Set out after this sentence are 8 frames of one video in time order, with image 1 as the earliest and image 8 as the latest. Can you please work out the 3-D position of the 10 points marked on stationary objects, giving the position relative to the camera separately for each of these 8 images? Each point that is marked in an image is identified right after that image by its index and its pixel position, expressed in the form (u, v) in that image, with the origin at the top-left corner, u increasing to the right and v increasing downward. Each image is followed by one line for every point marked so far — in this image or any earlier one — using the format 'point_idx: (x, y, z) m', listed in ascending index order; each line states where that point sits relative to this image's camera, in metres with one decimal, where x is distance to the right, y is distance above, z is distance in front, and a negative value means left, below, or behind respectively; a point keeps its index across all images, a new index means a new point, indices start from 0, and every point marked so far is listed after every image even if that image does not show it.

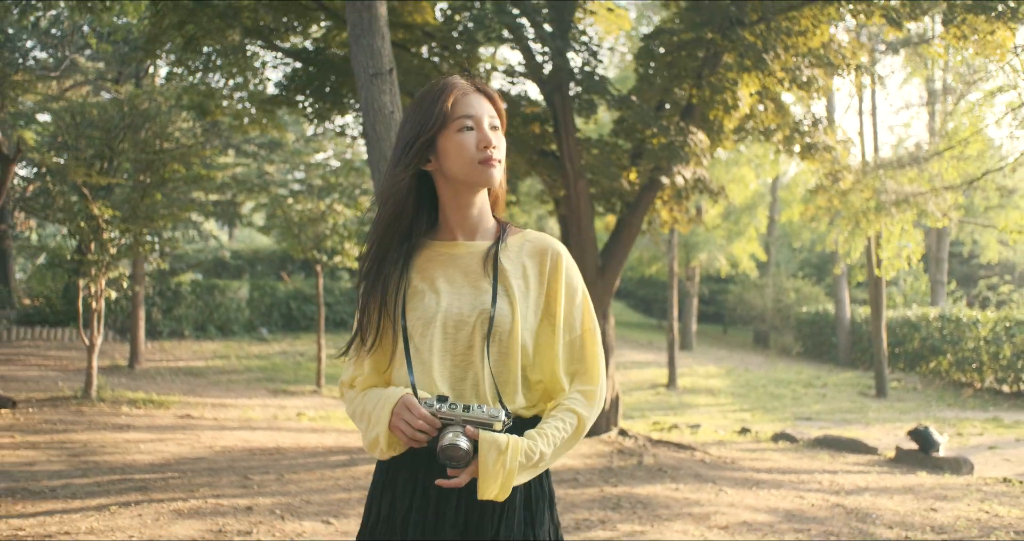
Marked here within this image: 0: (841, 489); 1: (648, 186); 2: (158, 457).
0: (+2.9, -1.9, +7.7) m
1: (+1.3, +0.8, +8.4) m
2: (-3.2, -1.7, +7.8) m
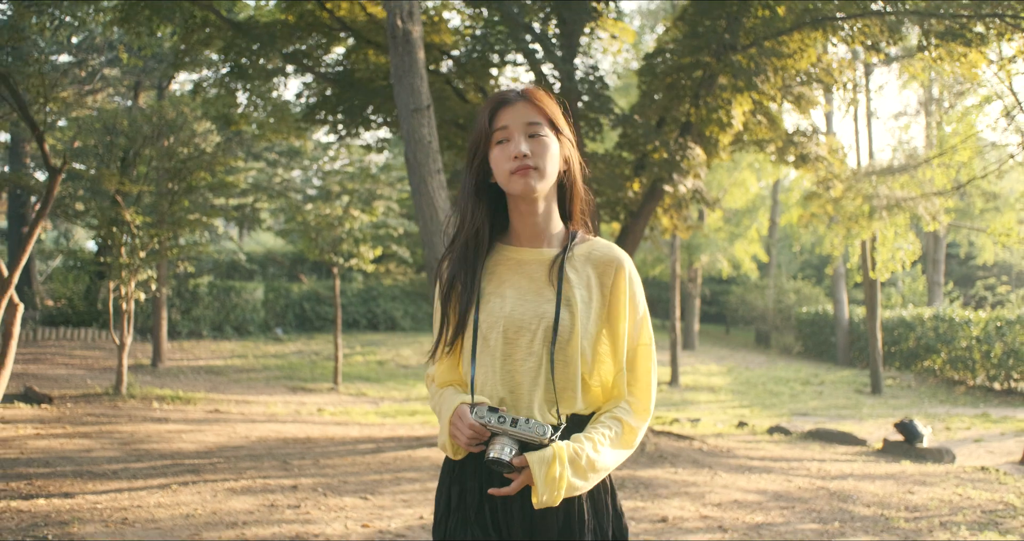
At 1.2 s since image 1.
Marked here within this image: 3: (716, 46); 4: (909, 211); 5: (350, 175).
0: (+3.0, -2.0, +8.4) m
1: (+1.4, +0.8, +9.1) m
2: (-3.0, -1.7, +8.5) m
3: (+1.9, +2.1, +8.2) m
4: (+6.4, +1.0, +13.9) m
5: (-3.0, +1.8, +16.1) m
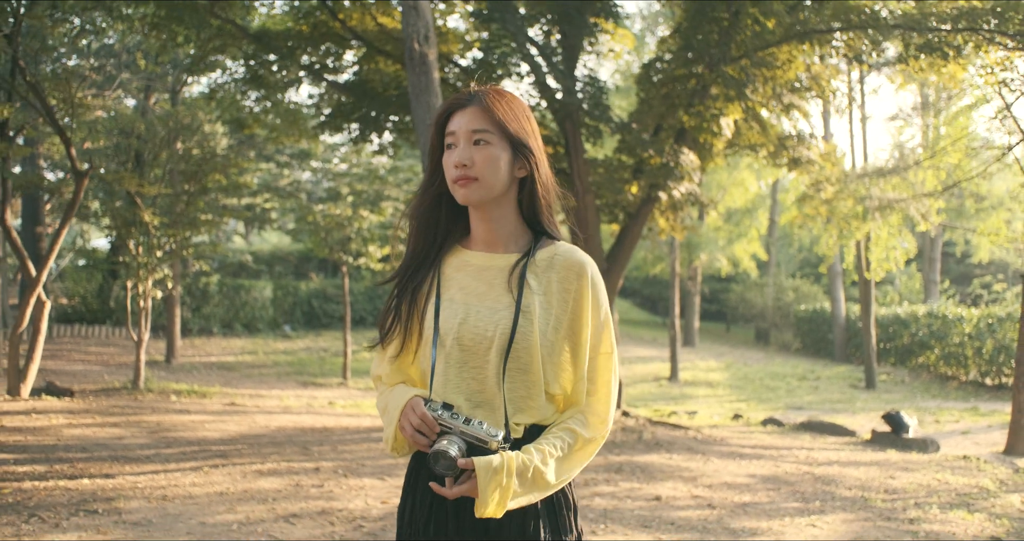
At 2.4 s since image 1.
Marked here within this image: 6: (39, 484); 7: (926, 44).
0: (+3.1, -1.9, +8.9) m
1: (+1.5, +0.8, +9.6) m
2: (-3.0, -1.7, +9.0) m
3: (+2.0, +2.1, +8.7) m
4: (+6.5, +1.0, +14.4) m
5: (-2.9, +1.8, +16.7) m
6: (-3.4, -1.5, +6.3) m
7: (+4.0, +2.2, +8.4) m
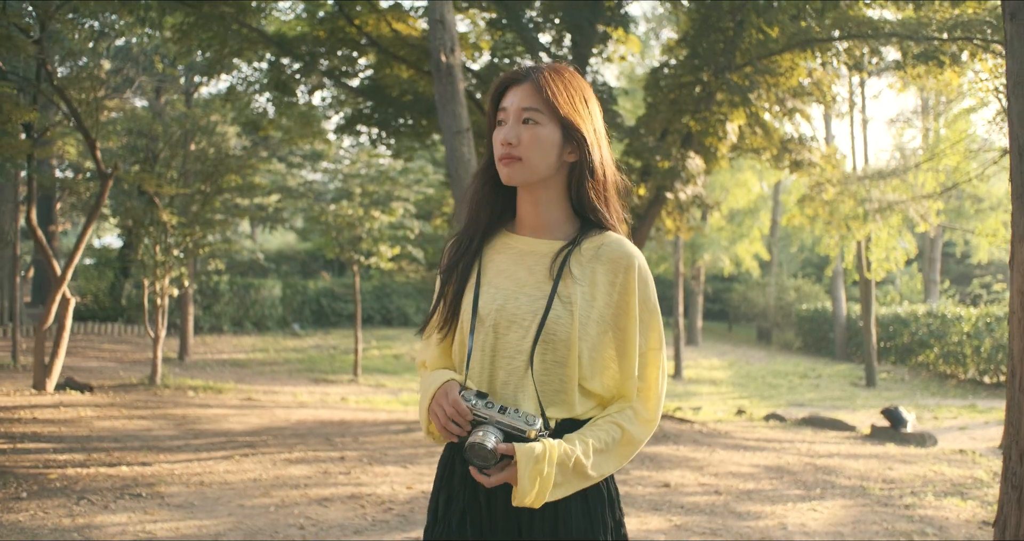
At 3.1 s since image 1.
0: (+3.2, -1.9, +9.2) m
1: (+1.6, +0.8, +10.0) m
2: (-2.8, -1.7, +9.4) m
3: (+2.1, +2.1, +9.1) m
4: (+6.6, +1.0, +14.7) m
5: (-2.8, +1.8, +17.0) m
6: (-3.3, -1.5, +6.6) m
7: (+4.2, +2.2, +8.8) m
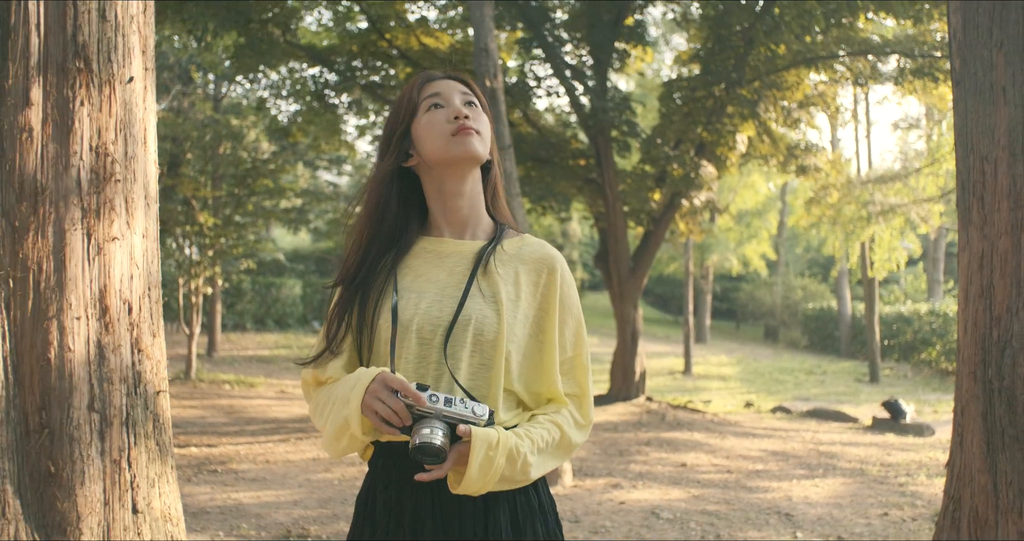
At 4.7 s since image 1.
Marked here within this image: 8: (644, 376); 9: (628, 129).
0: (+3.5, -1.9, +9.9) m
1: (+1.9, +0.8, +10.7) m
2: (-2.6, -1.7, +10.1) m
3: (+2.4, +2.1, +9.8) m
4: (+6.9, +1.0, +15.4) m
5: (-2.4, +1.8, +17.8) m
6: (-3.0, -1.5, +7.4) m
7: (+4.4, +2.2, +9.4) m
8: (+1.8, -1.5, +12.1) m
9: (+1.3, +1.7, +10.2) m
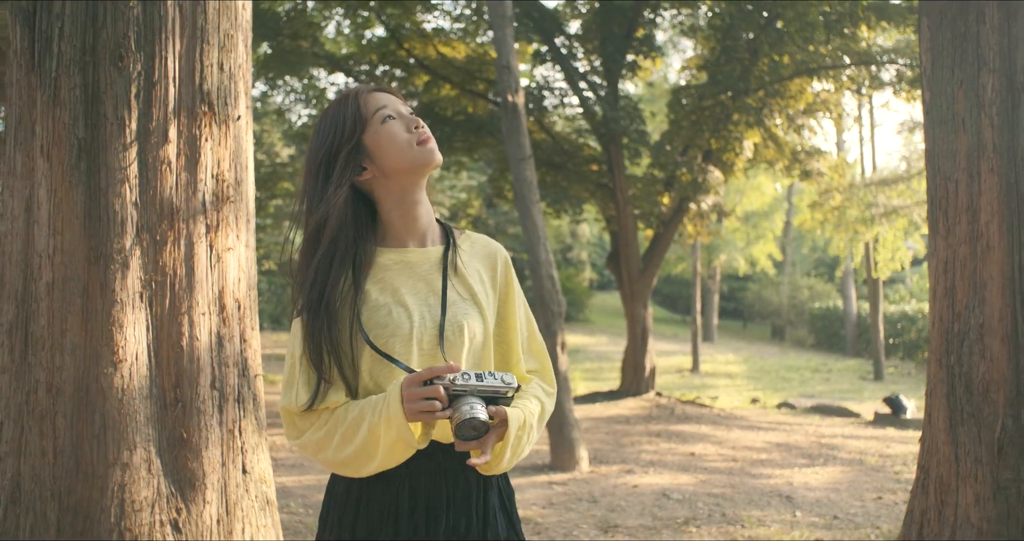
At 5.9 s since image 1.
0: (+3.7, -2.0, +10.4) m
1: (+2.1, +0.8, +11.1) m
2: (-2.4, -1.7, +10.6) m
3: (+2.6, +2.1, +10.2) m
4: (+7.2, +1.0, +15.8) m
5: (-2.2, +1.8, +18.3) m
6: (-2.9, -1.6, +7.9) m
7: (+4.6, +2.2, +9.9) m
8: (+2.0, -1.5, +12.6) m
9: (+1.5, +1.7, +10.6) m
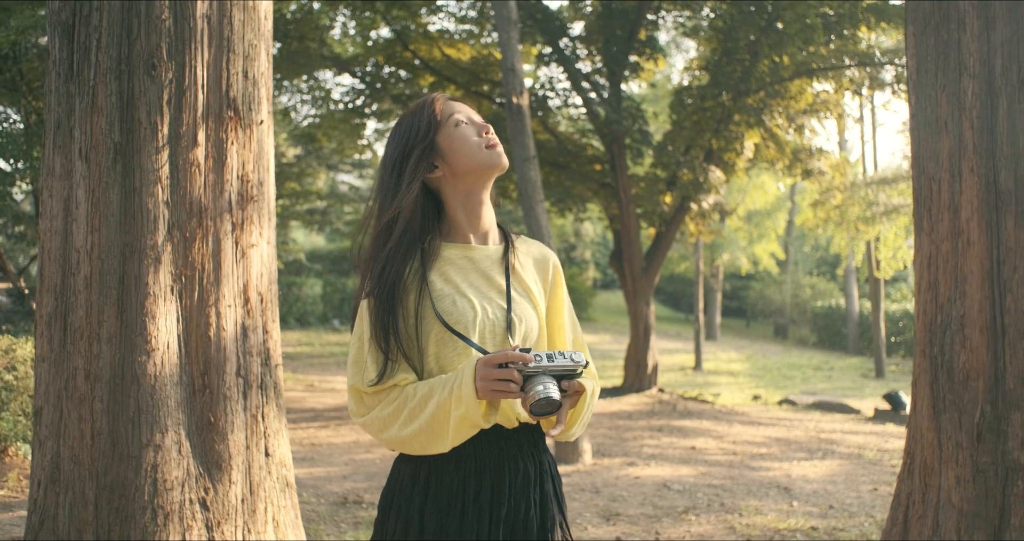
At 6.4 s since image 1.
0: (+3.7, -1.9, +10.5) m
1: (+2.2, +0.8, +11.3) m
2: (-2.3, -1.7, +10.8) m
3: (+2.6, +2.1, +10.4) m
4: (+7.2, +1.0, +16.0) m
5: (-2.1, +1.9, +18.4) m
6: (-2.8, -1.5, +8.1) m
7: (+4.7, +2.2, +10.0) m
8: (+2.1, -1.5, +12.7) m
9: (+1.6, +1.7, +10.8) m
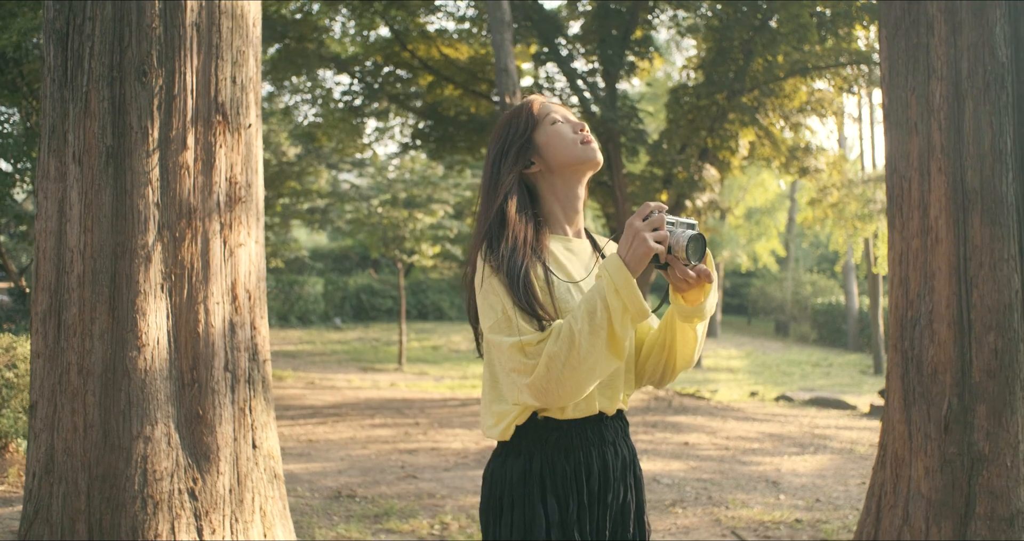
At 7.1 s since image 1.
0: (+3.7, -1.9, +10.6) m
1: (+2.1, +0.8, +11.4) m
2: (-2.3, -1.7, +10.9) m
3: (+2.6, +2.2, +10.5) m
4: (+7.2, +1.1, +16.0) m
5: (-2.1, +1.9, +18.5) m
6: (-2.9, -1.5, +8.2) m
7: (+4.6, +2.2, +10.1) m
8: (+2.1, -1.4, +12.8) m
9: (+1.5, +1.7, +10.9) m
